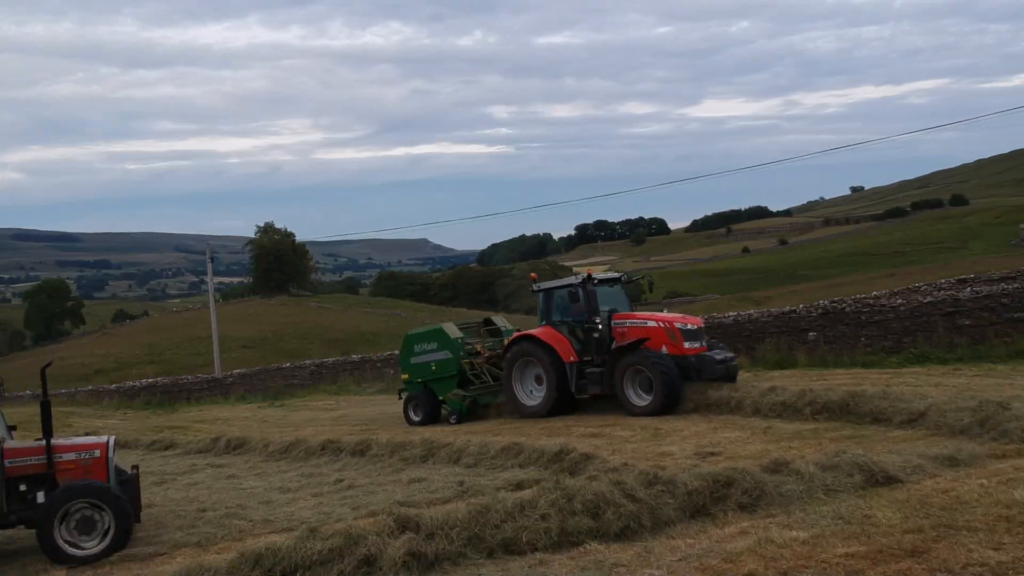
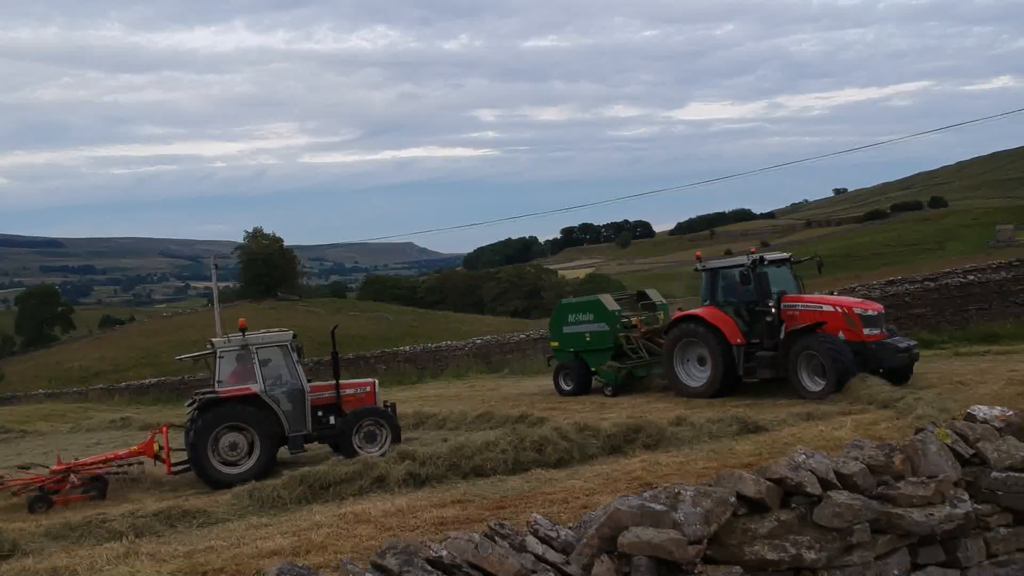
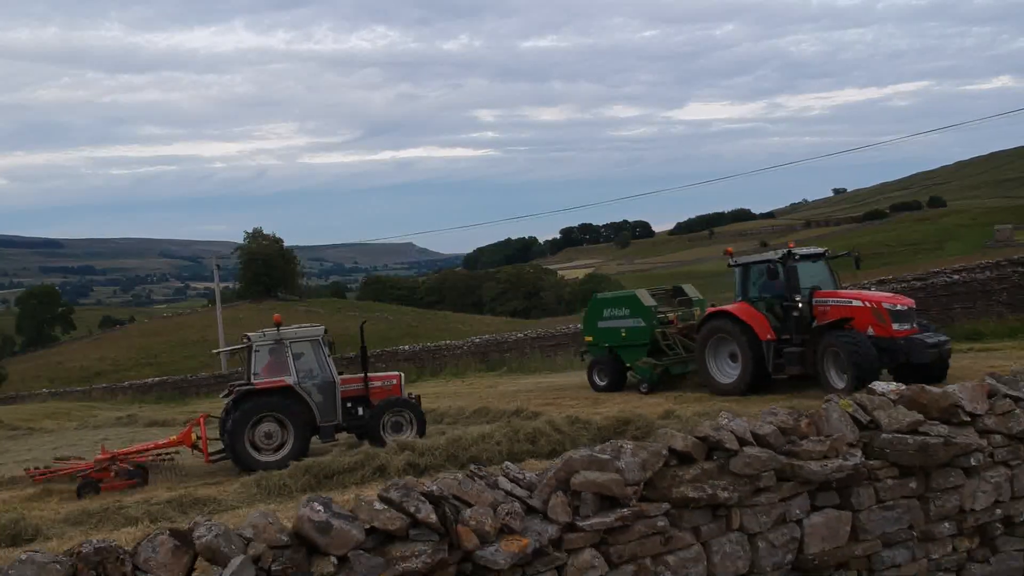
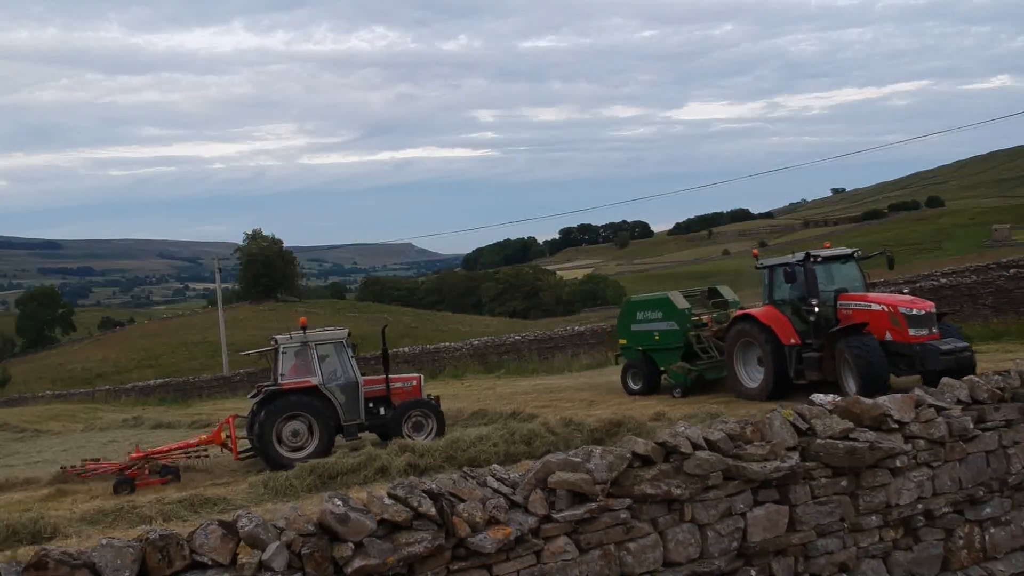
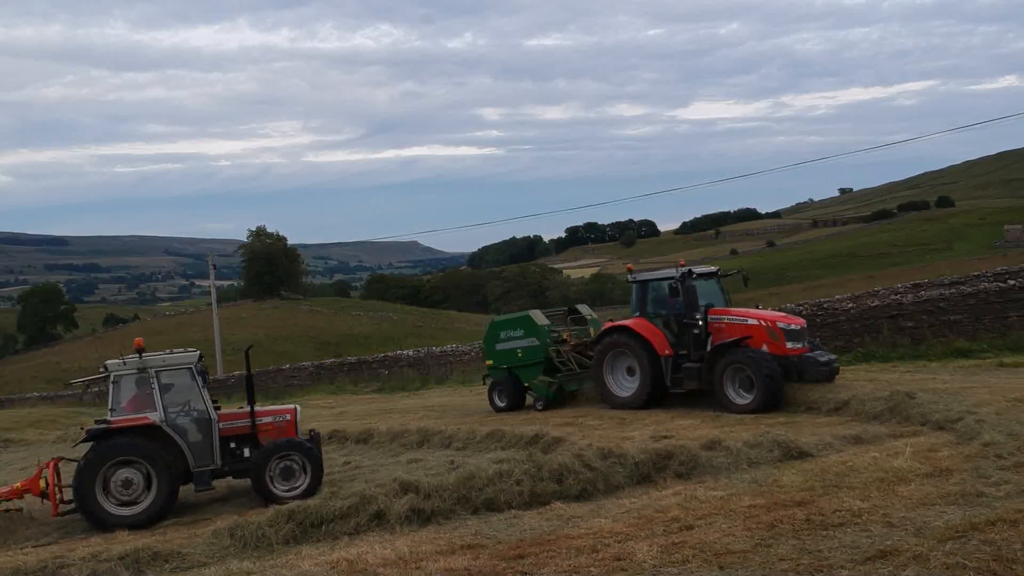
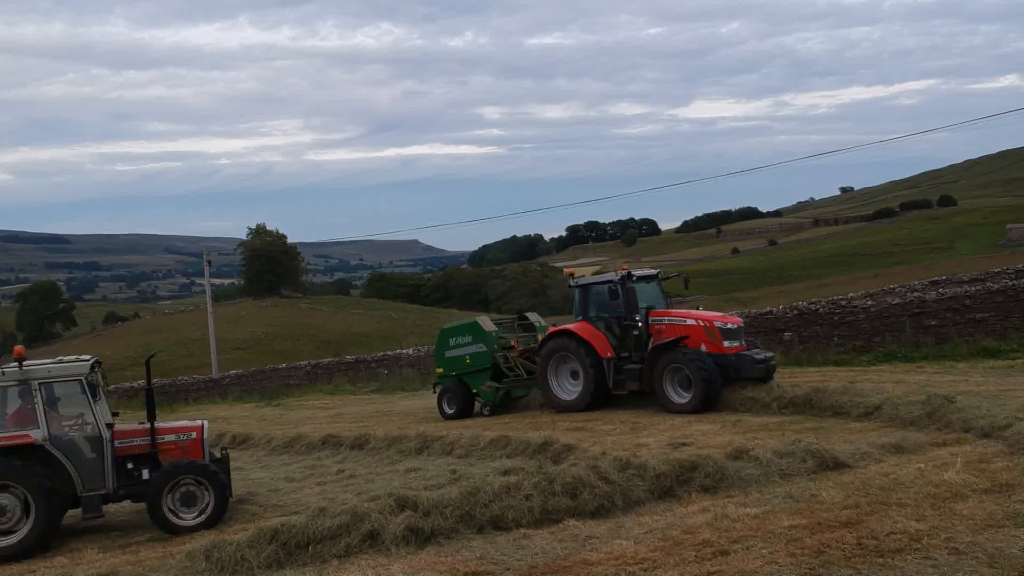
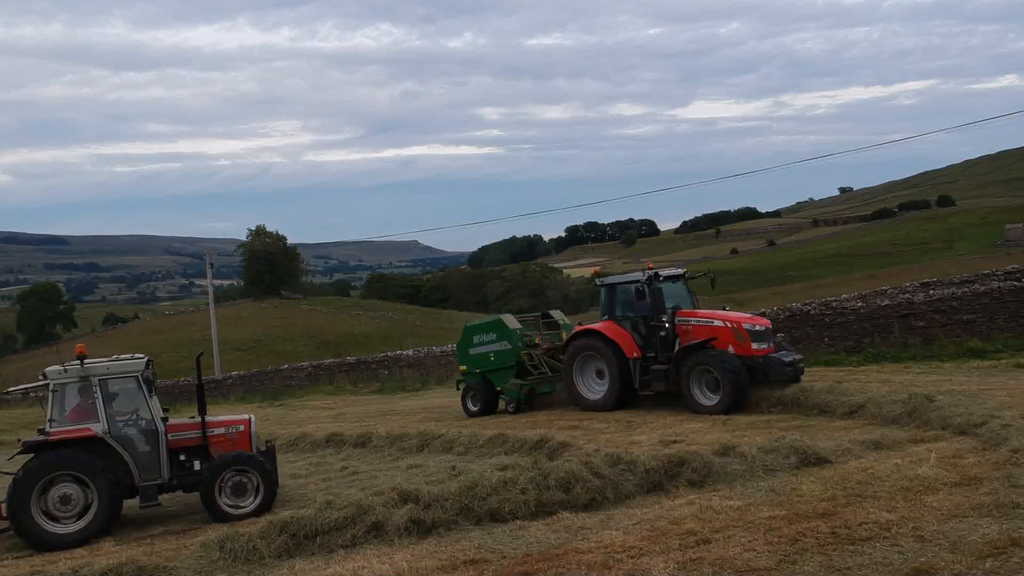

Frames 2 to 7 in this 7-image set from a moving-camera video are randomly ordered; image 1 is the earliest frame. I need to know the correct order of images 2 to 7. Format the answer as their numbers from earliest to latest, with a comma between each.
6, 7, 5, 2, 3, 4
